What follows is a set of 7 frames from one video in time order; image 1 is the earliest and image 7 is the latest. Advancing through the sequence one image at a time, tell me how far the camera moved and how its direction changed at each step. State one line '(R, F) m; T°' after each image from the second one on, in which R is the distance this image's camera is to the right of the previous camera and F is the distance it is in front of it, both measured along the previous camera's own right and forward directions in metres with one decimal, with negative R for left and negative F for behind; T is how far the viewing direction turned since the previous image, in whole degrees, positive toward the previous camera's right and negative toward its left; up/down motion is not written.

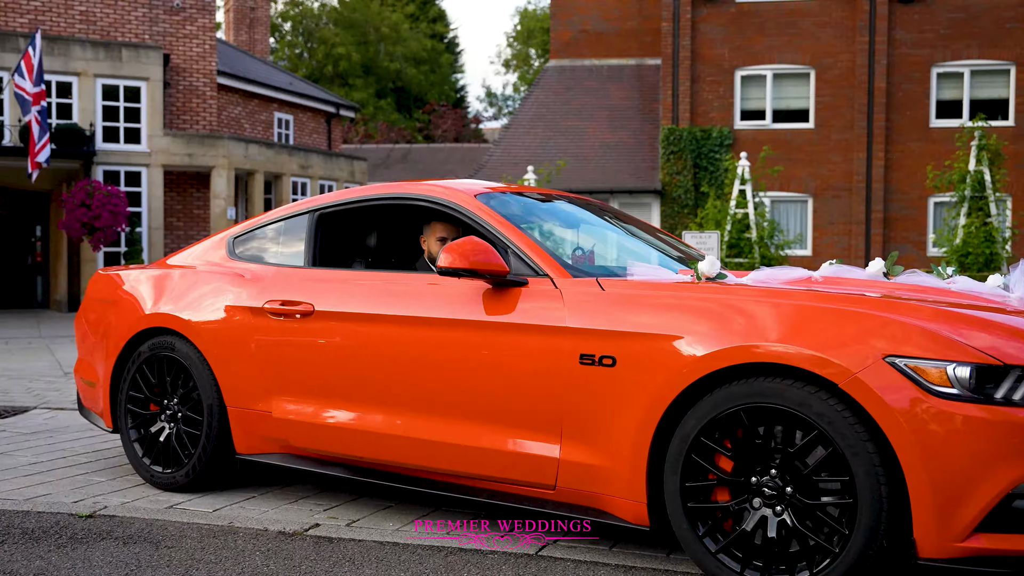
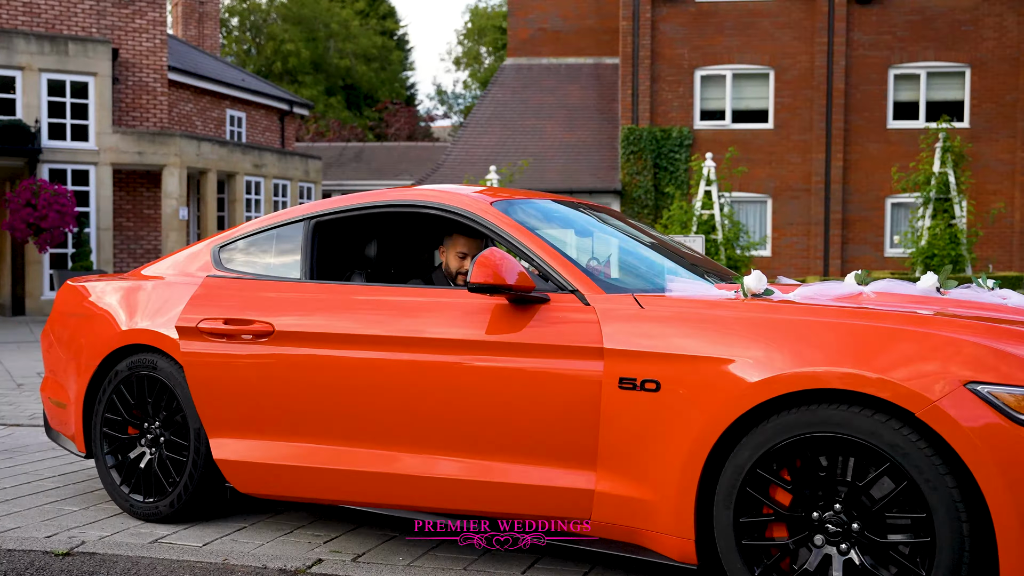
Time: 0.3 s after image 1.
(-0.3, +0.3) m; +3°
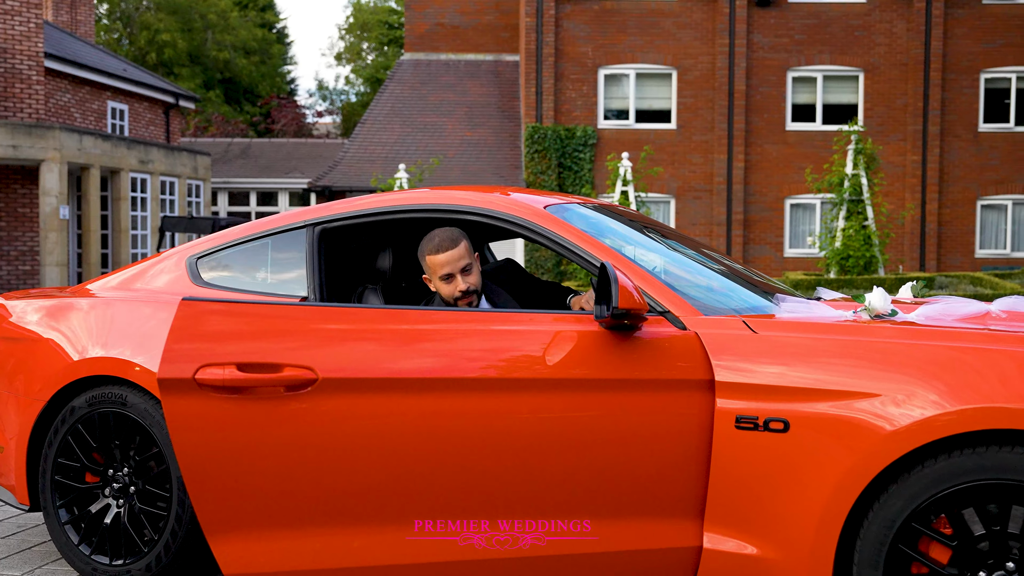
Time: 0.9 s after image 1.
(-0.7, +0.6) m; +7°
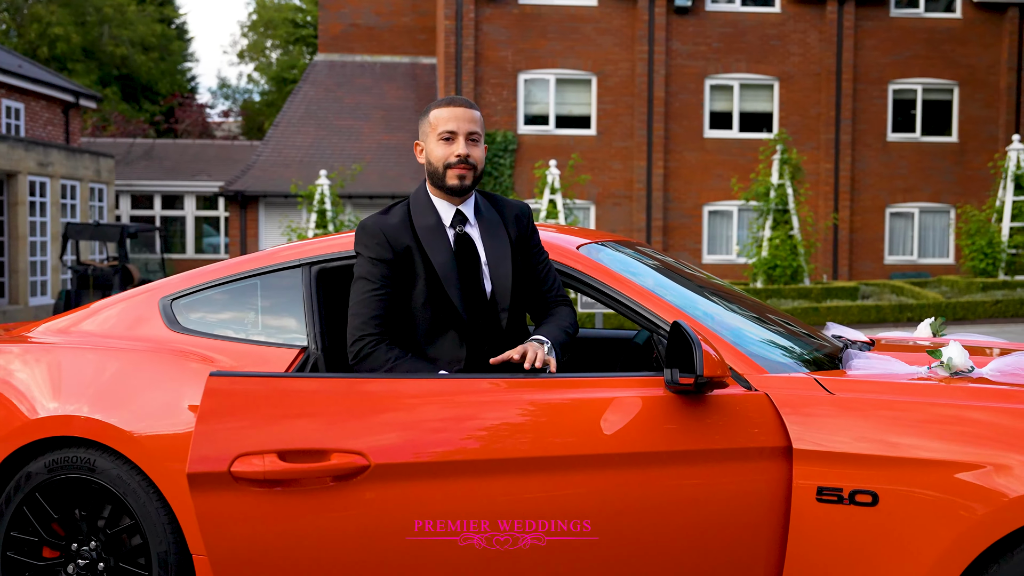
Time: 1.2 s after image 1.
(-0.4, +0.3) m; +6°
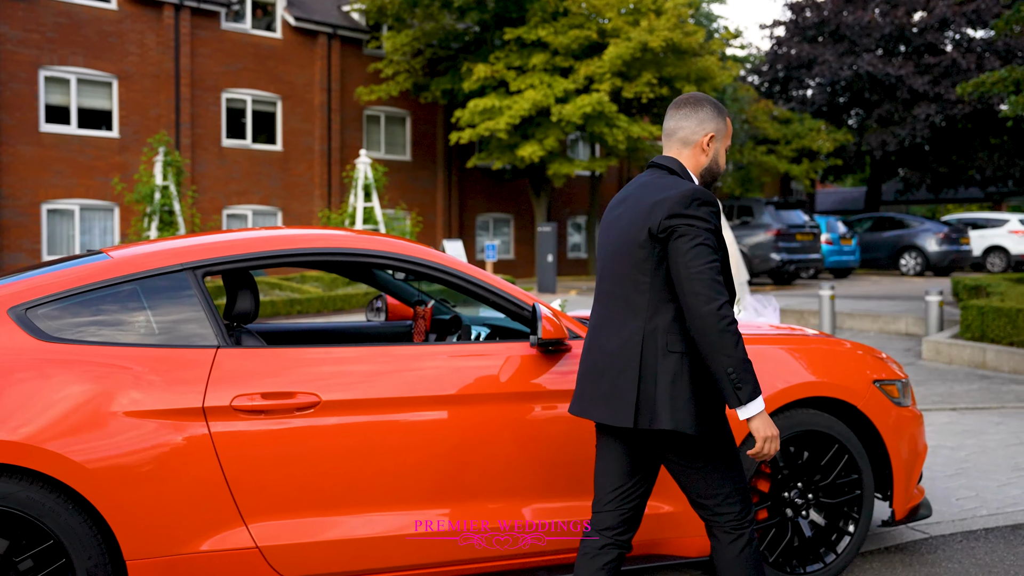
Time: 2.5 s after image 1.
(-0.7, -0.4) m; +19°
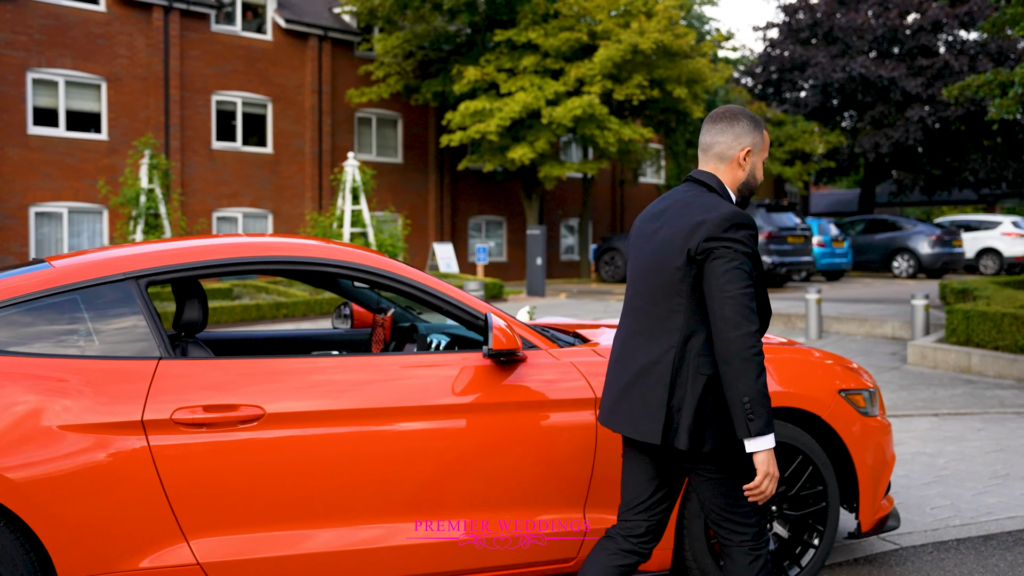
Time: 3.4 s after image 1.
(+0.2, +0.1) m; 0°
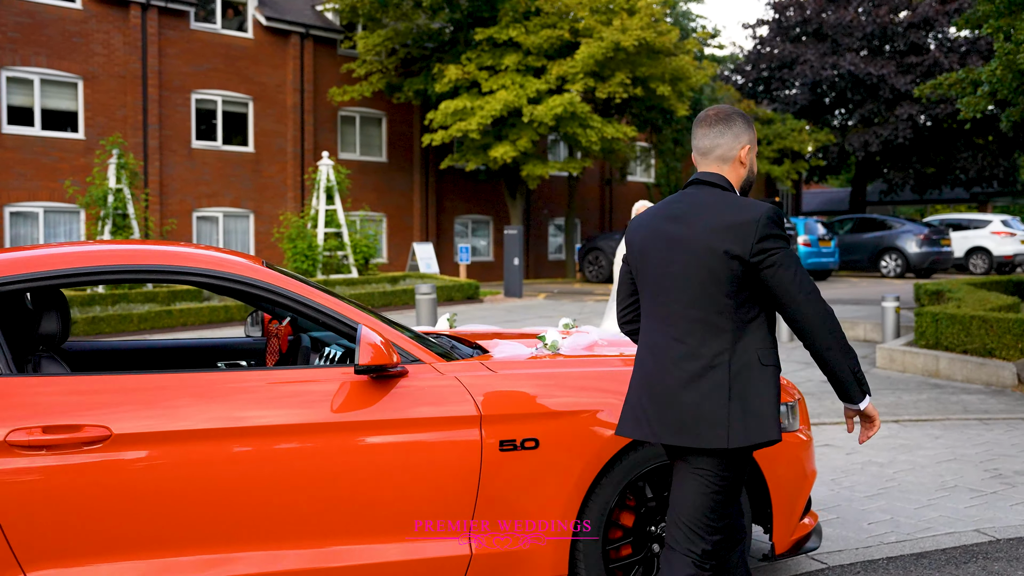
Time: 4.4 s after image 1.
(+0.4, +0.2) m; 0°
